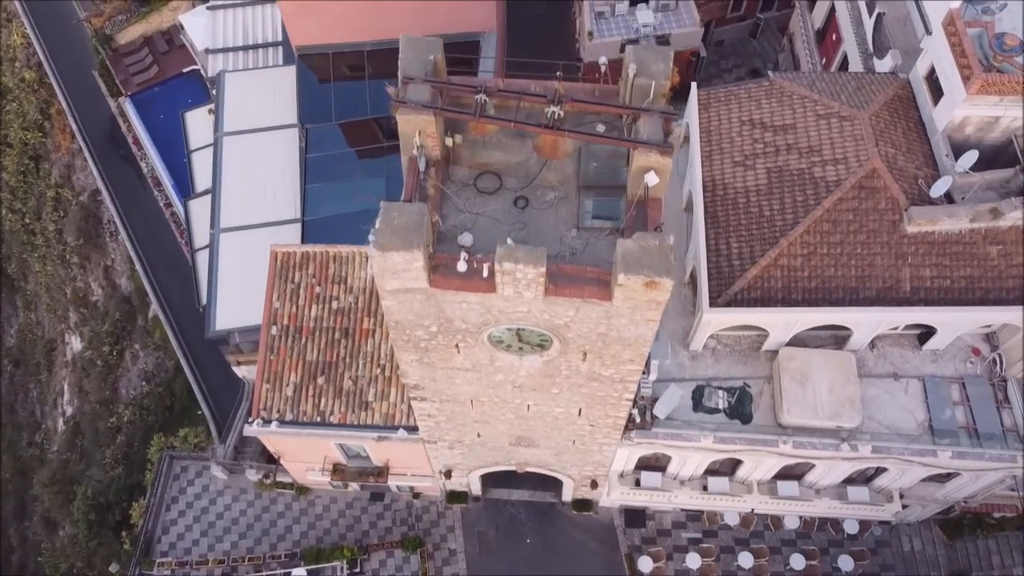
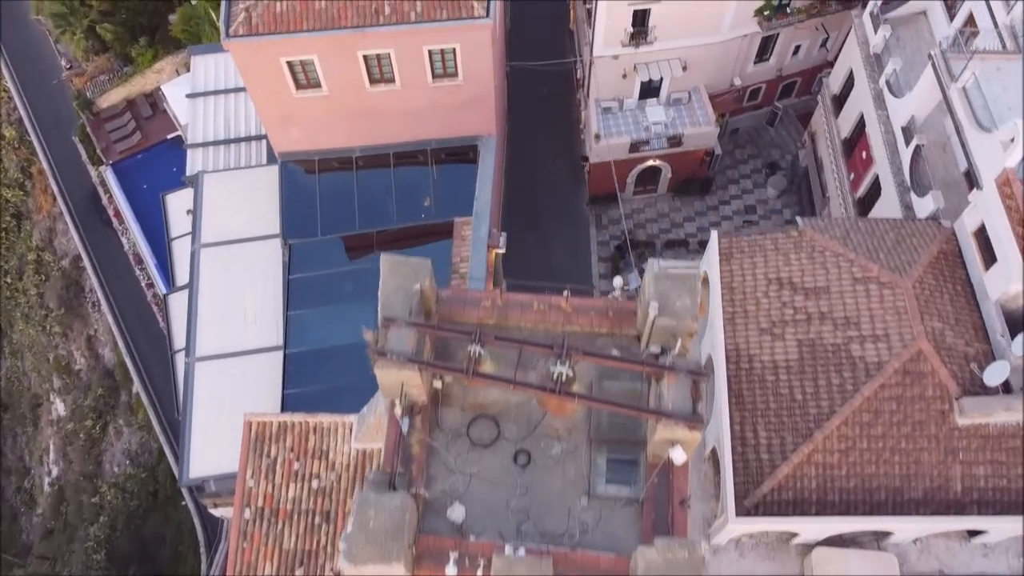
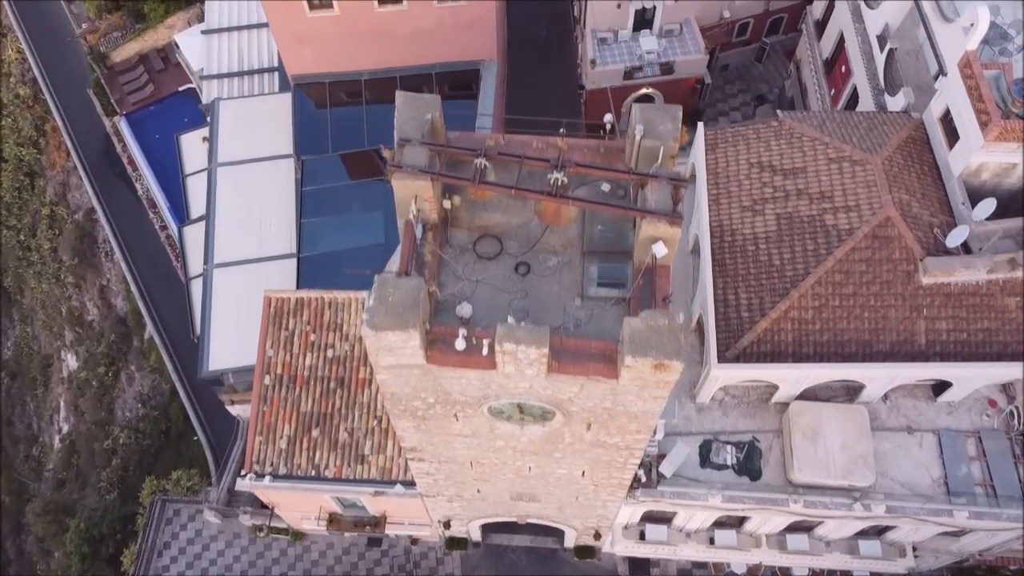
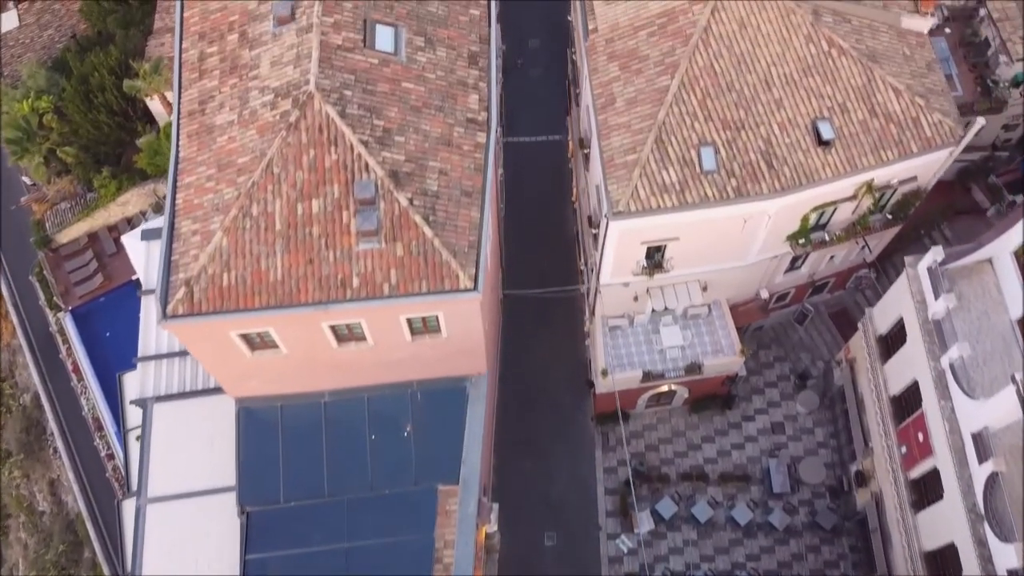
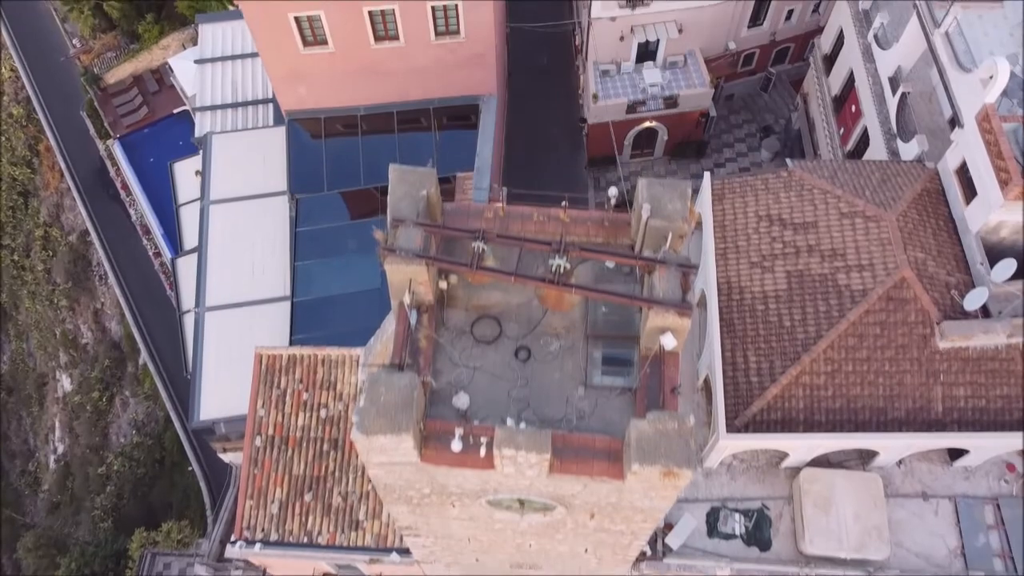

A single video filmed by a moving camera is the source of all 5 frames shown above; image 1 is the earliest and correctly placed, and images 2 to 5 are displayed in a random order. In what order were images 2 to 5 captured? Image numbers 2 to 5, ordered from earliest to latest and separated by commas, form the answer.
3, 5, 2, 4
